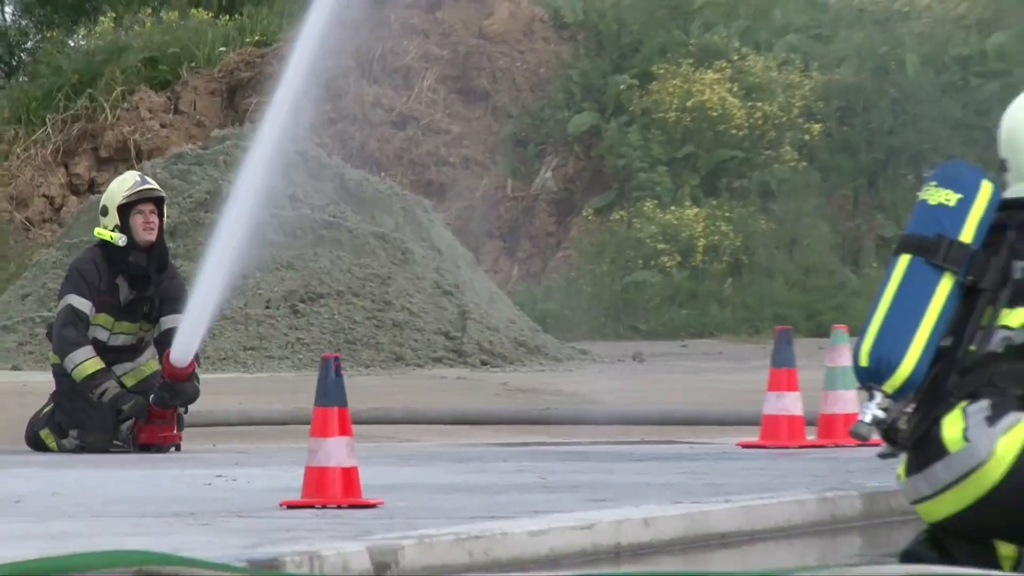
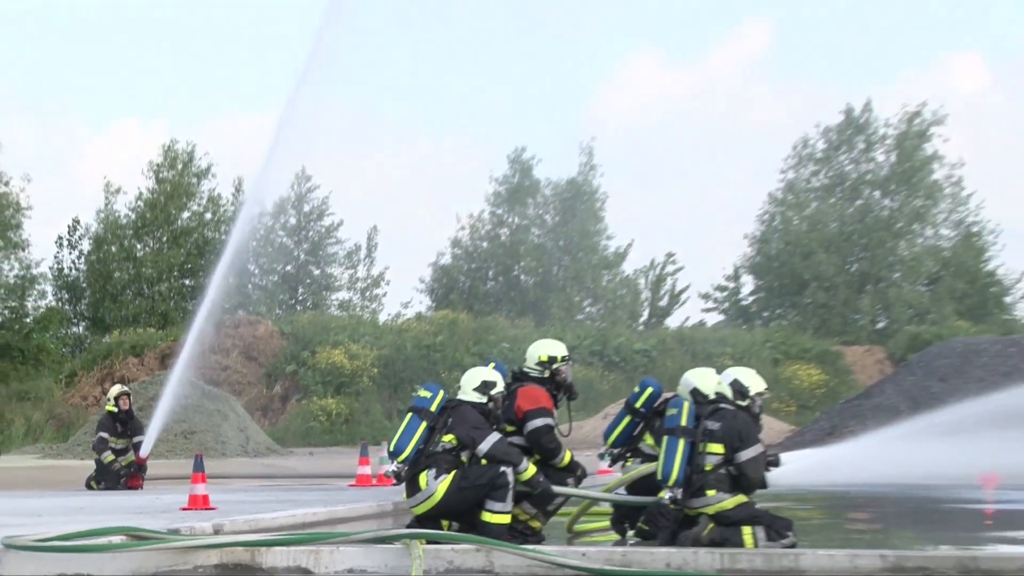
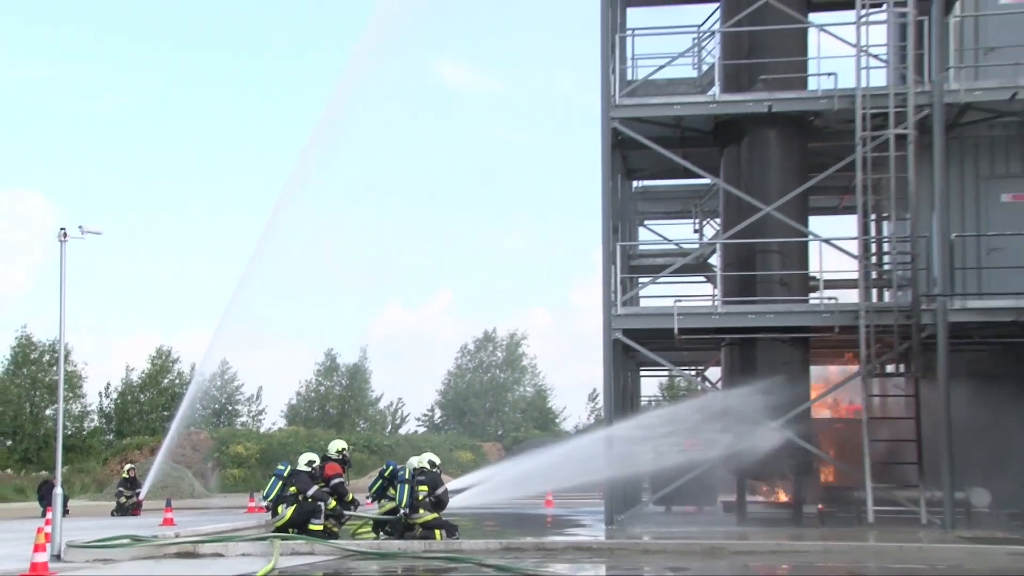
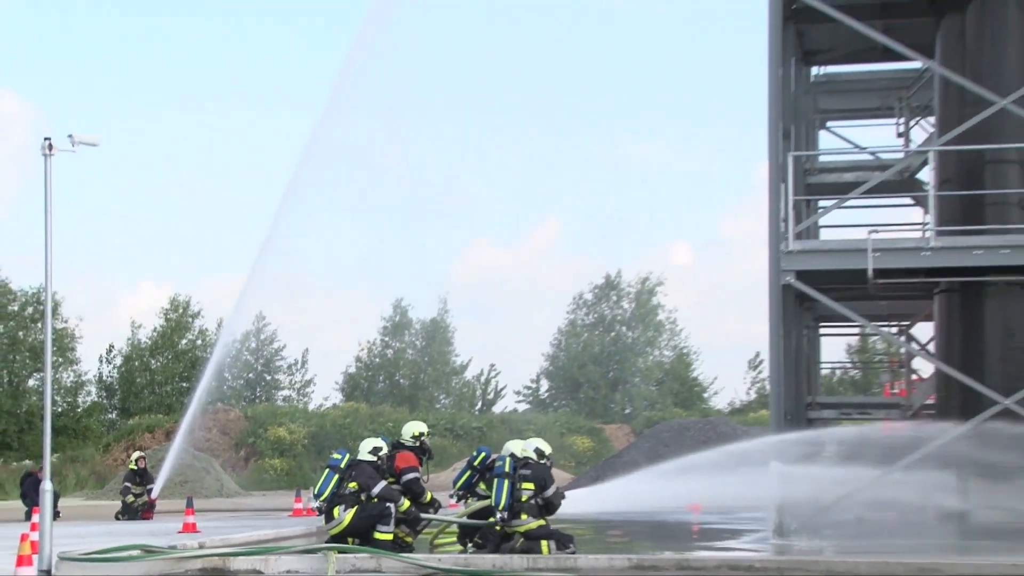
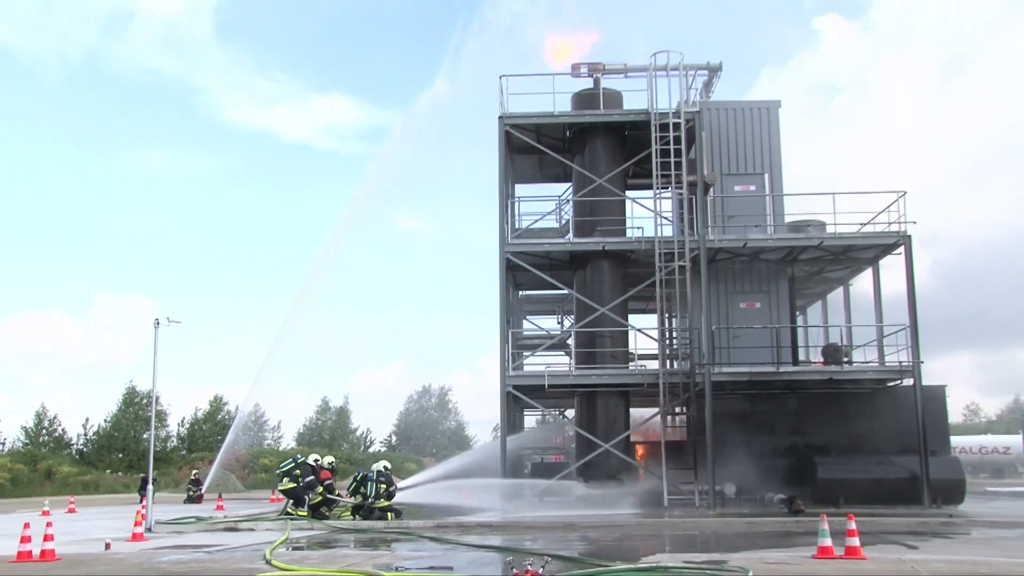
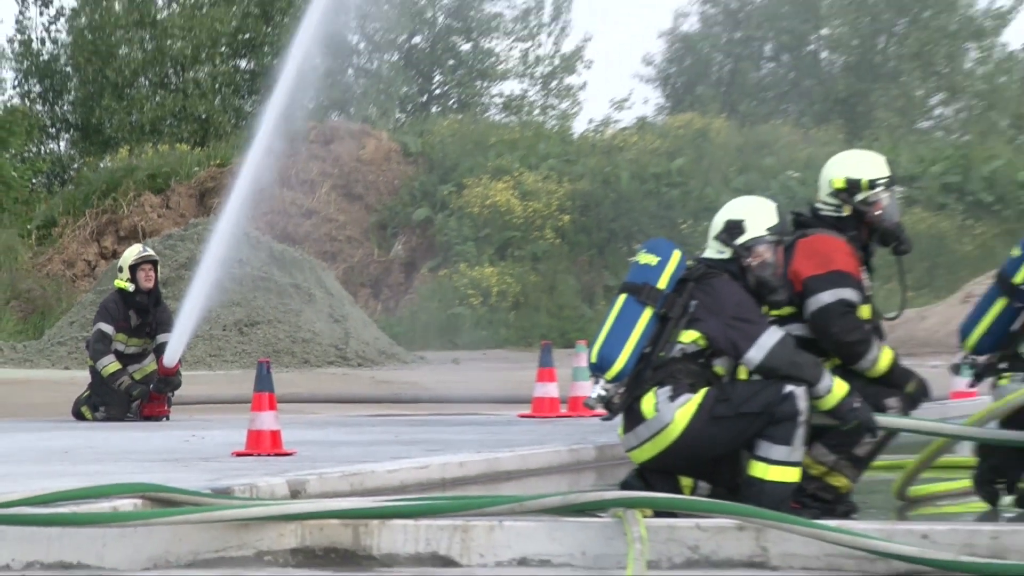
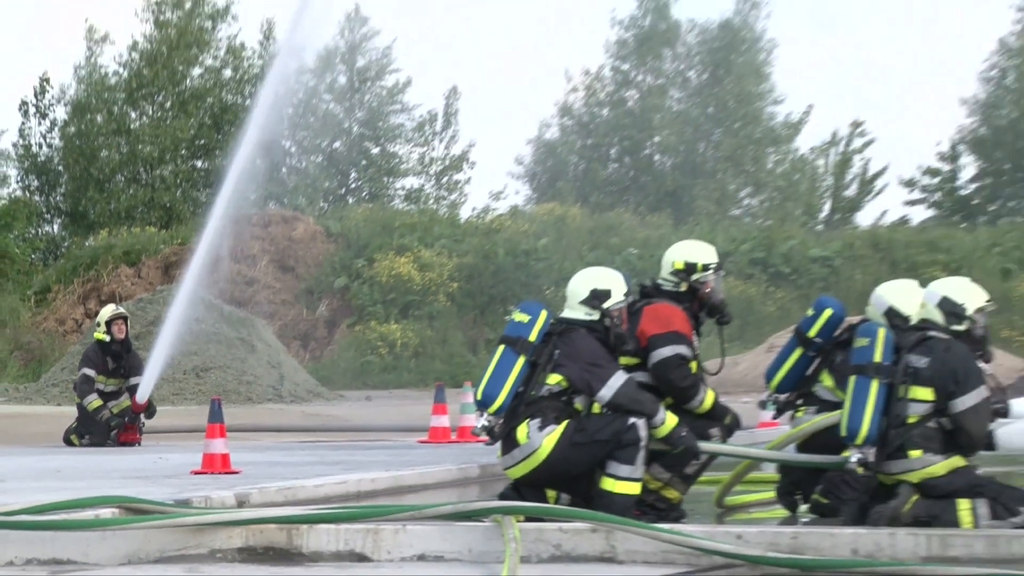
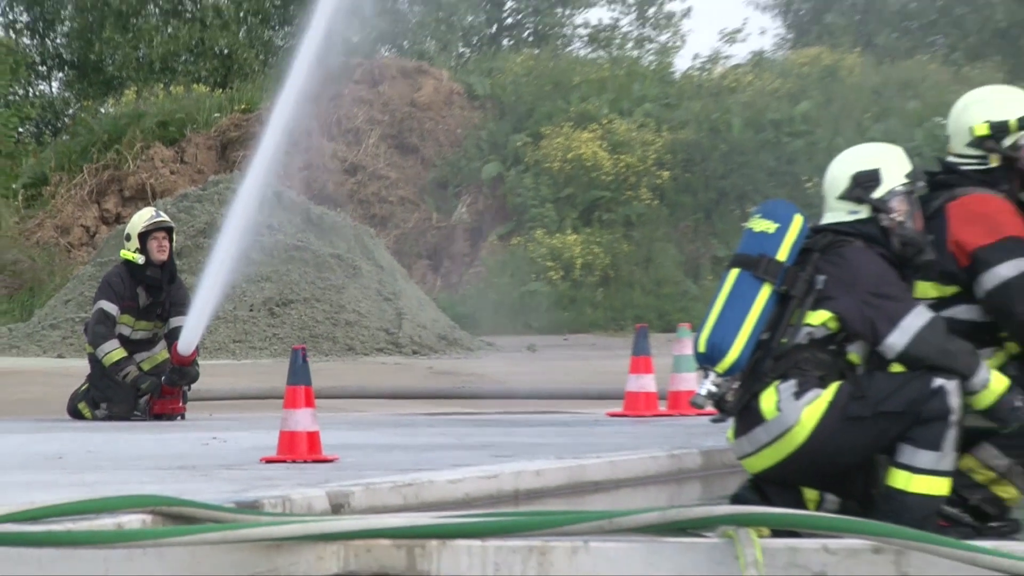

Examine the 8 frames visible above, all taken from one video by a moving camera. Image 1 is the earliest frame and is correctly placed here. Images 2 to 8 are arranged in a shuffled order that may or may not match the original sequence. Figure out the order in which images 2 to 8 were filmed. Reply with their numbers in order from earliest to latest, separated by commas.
8, 6, 7, 2, 4, 3, 5
